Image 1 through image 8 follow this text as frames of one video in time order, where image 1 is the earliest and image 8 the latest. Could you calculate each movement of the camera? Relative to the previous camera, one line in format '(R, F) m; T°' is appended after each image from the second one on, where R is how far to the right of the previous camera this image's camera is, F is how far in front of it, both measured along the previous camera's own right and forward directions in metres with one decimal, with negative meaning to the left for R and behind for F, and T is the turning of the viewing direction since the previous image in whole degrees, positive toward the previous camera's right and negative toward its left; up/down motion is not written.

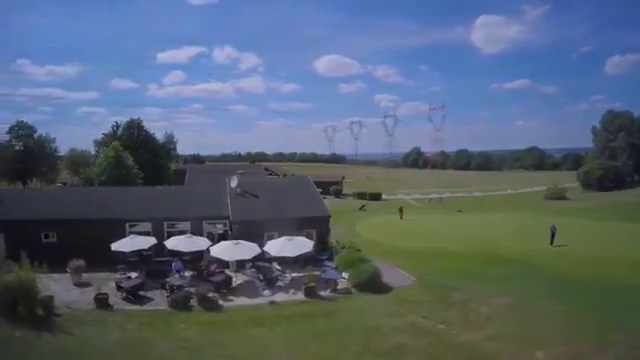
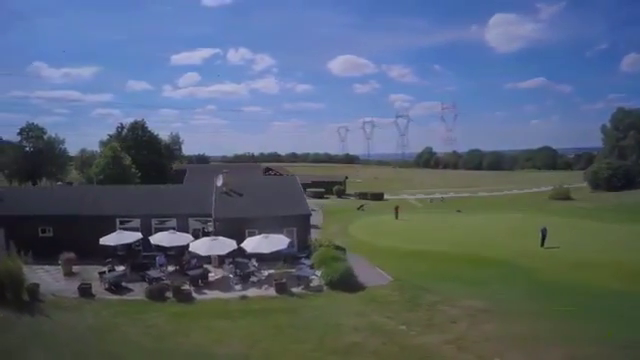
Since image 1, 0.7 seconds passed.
(+0.4, 0.0) m; -2°
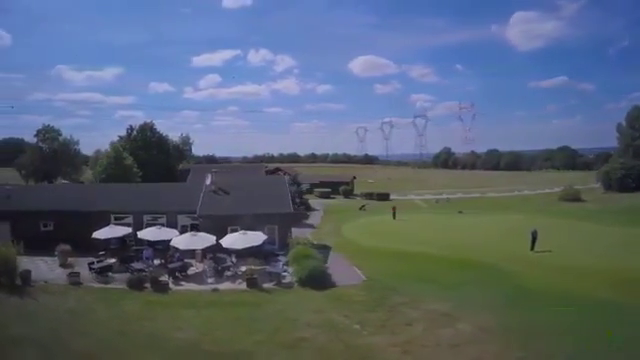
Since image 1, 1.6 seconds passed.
(+0.4, -0.1) m; -3°
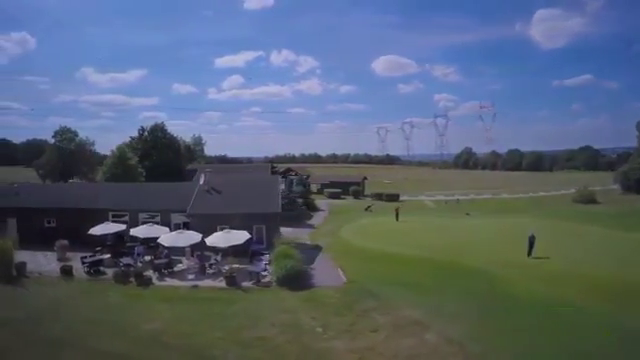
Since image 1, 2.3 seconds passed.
(+0.4, 0.0) m; -3°
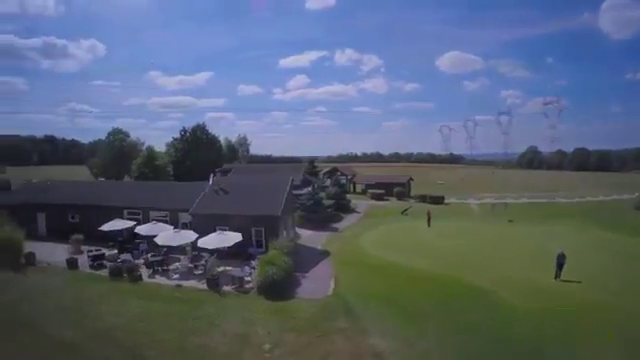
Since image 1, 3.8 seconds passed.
(+0.7, +0.3) m; -8°
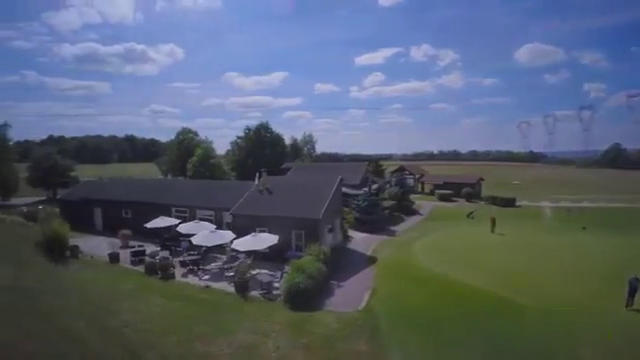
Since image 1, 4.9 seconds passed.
(+0.3, +0.3) m; -9°
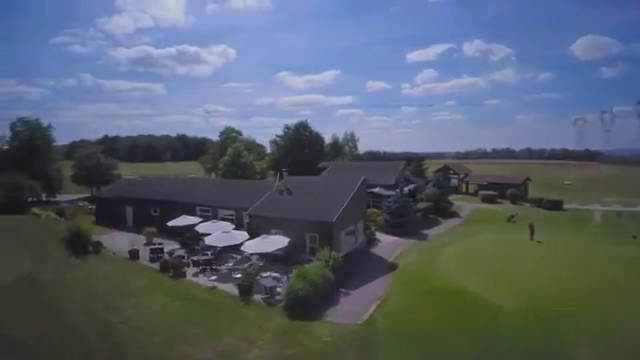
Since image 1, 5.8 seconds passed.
(+0.4, +0.1) m; -6°
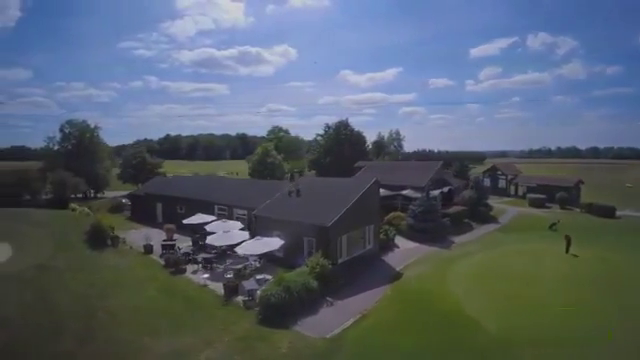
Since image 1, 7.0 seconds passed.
(+0.7, +0.1) m; -8°
